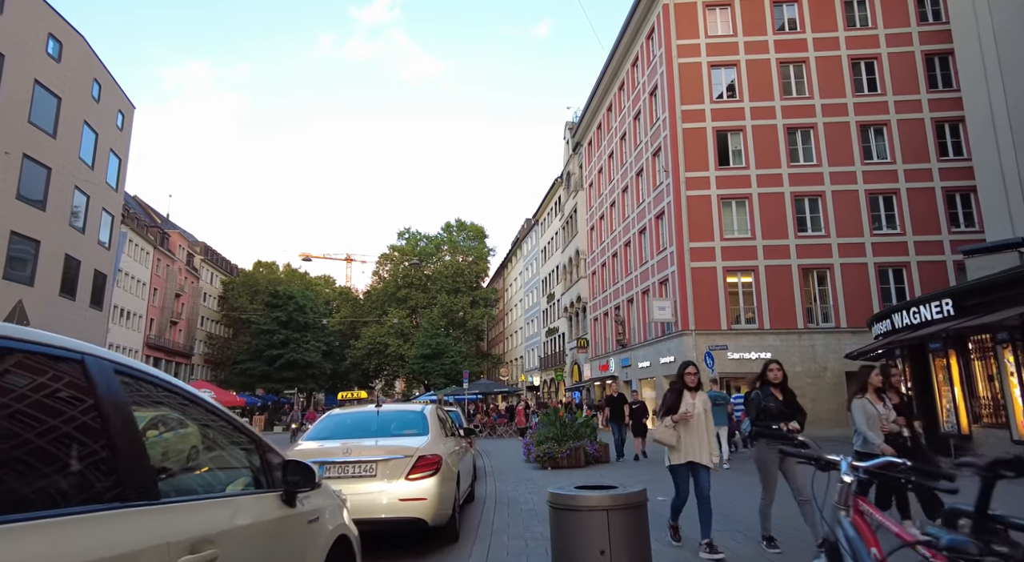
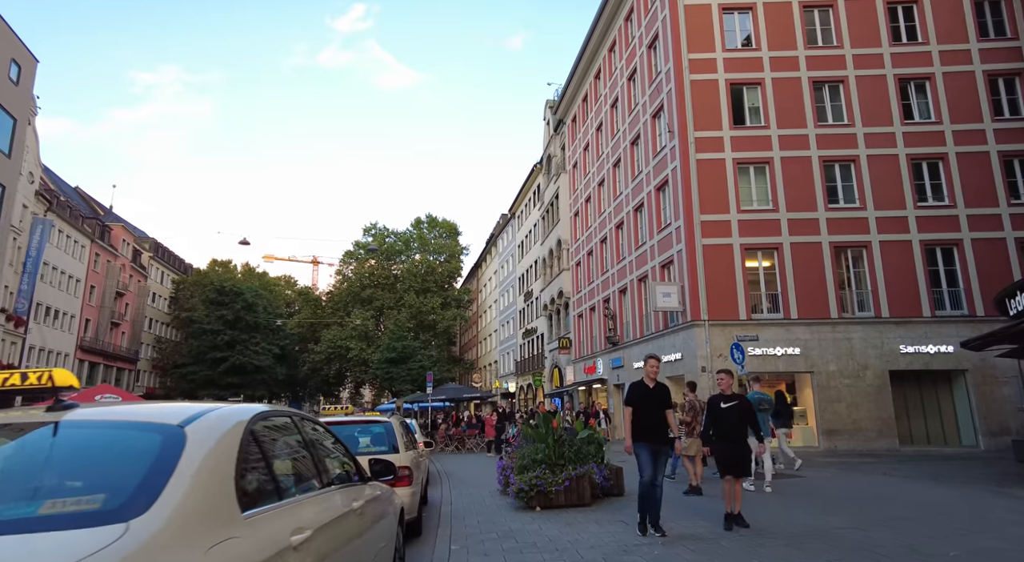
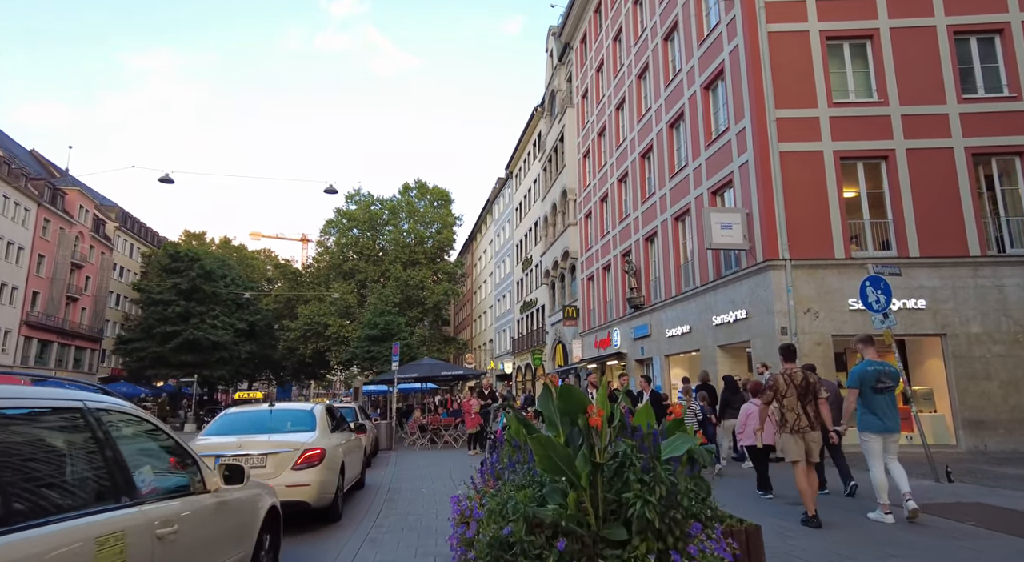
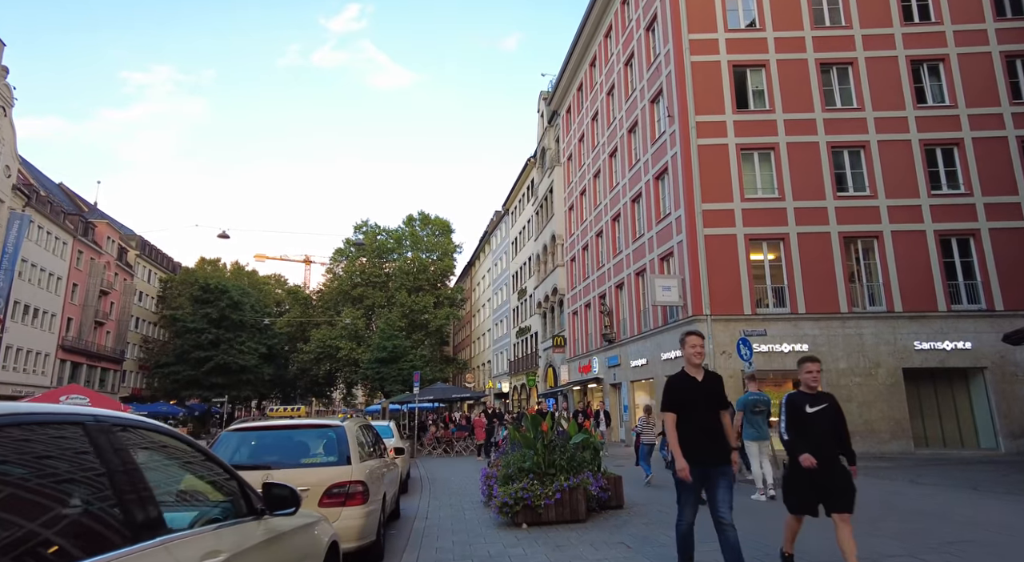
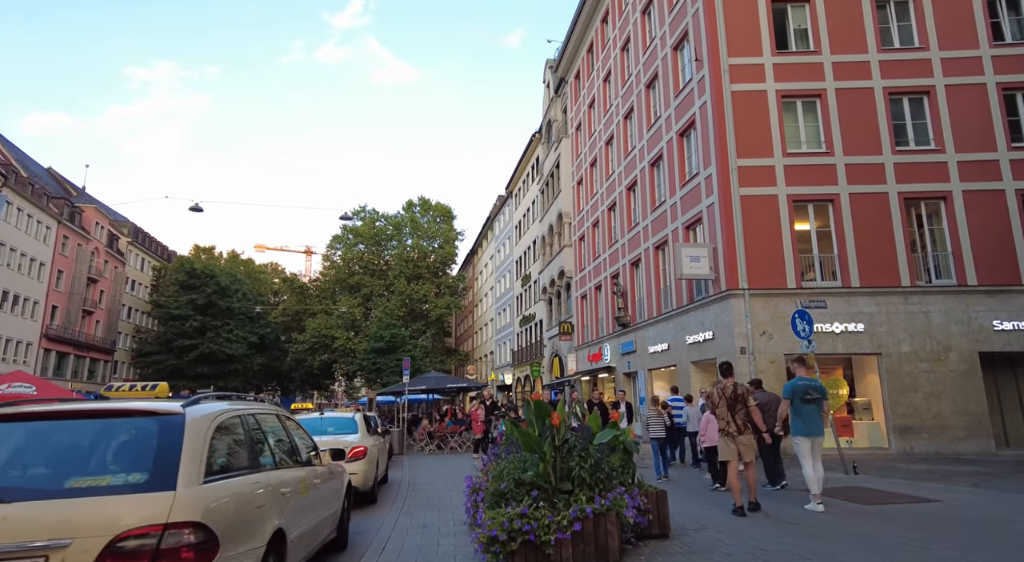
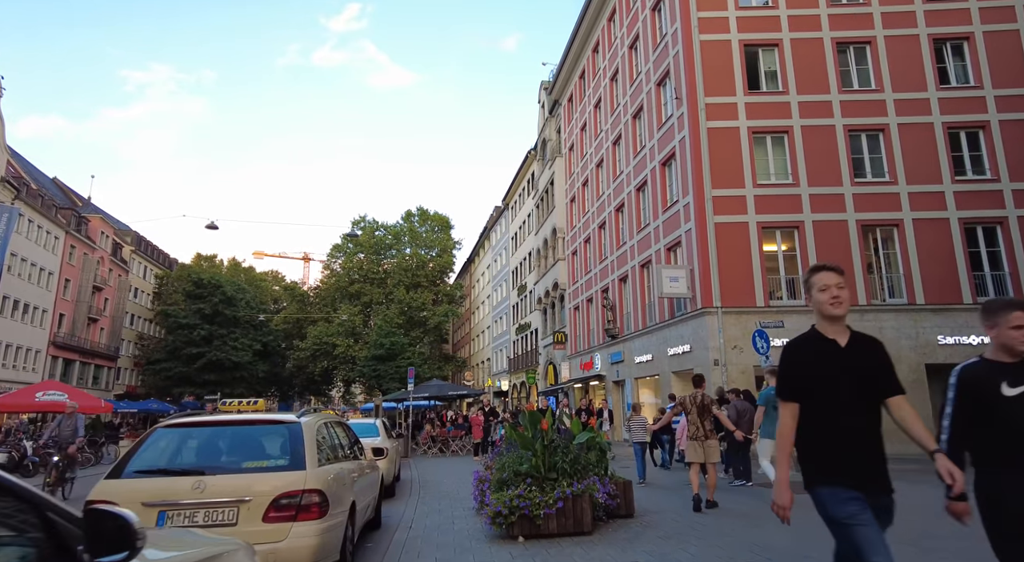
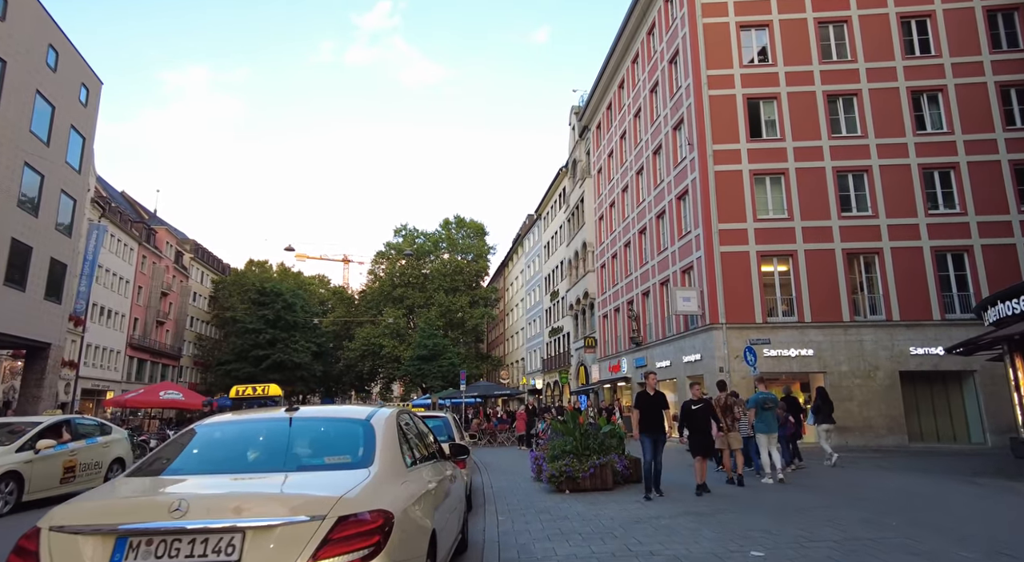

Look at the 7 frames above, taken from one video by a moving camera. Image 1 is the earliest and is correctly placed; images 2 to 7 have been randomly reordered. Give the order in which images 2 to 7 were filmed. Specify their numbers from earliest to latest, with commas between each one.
7, 2, 4, 6, 5, 3
